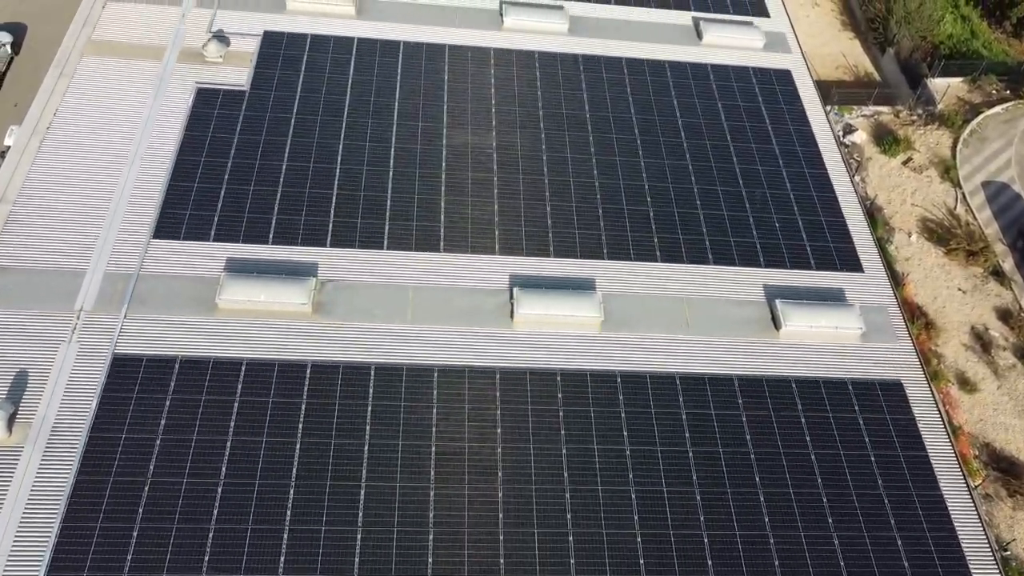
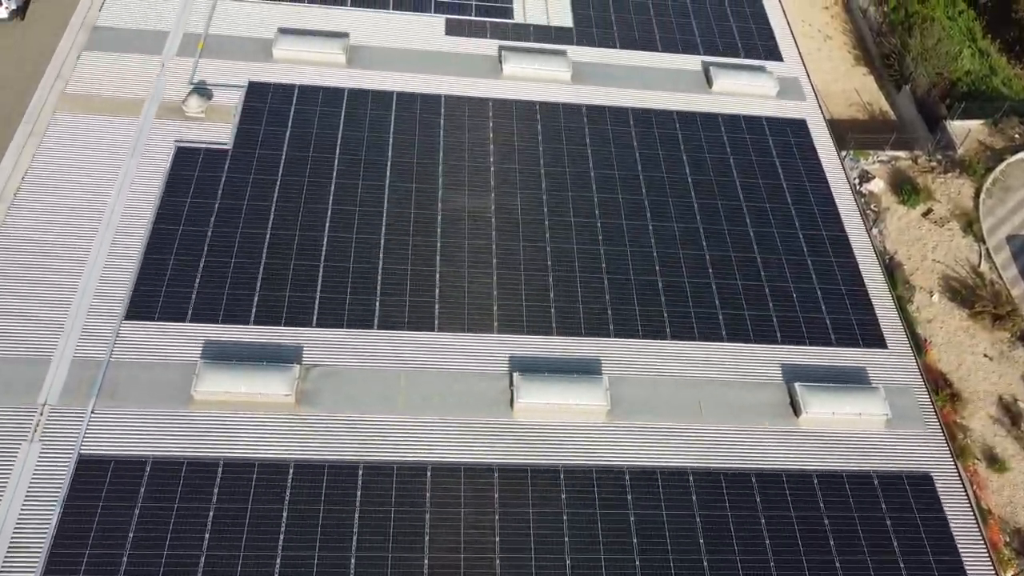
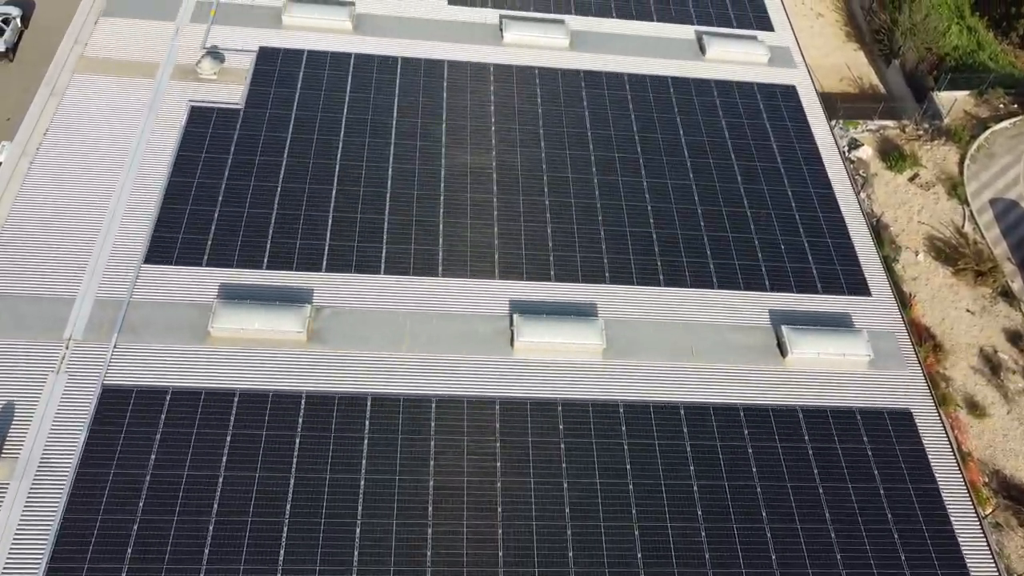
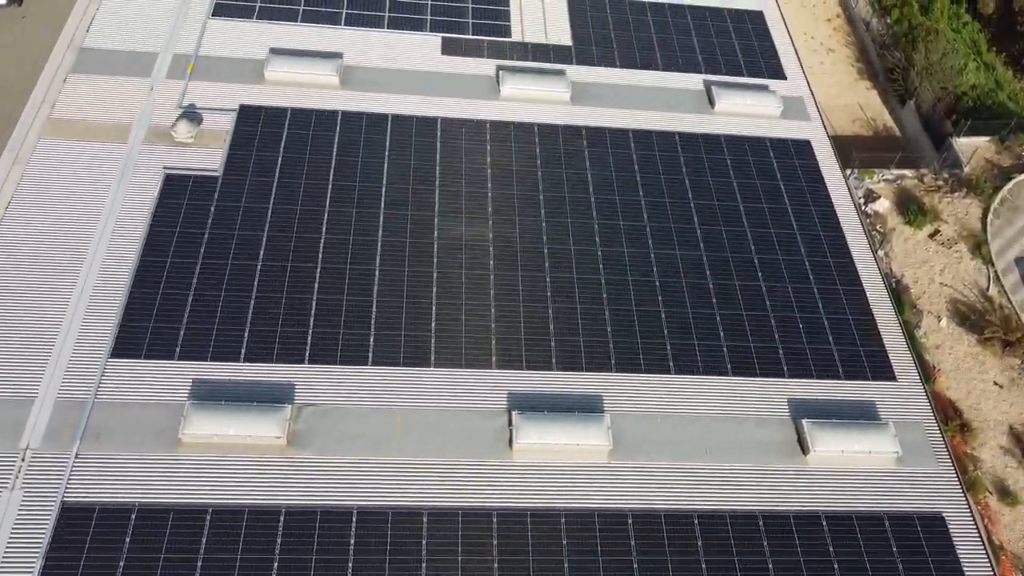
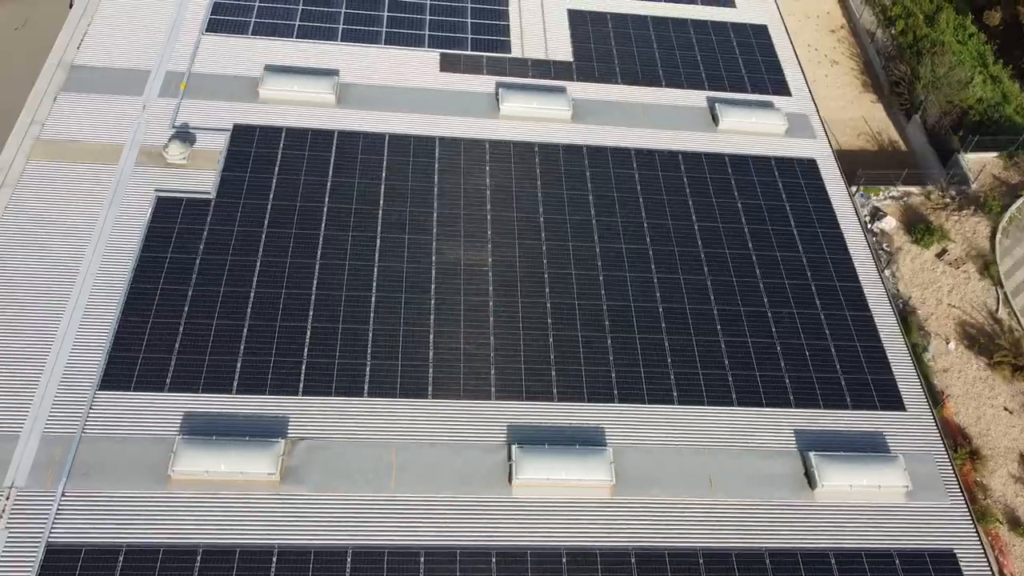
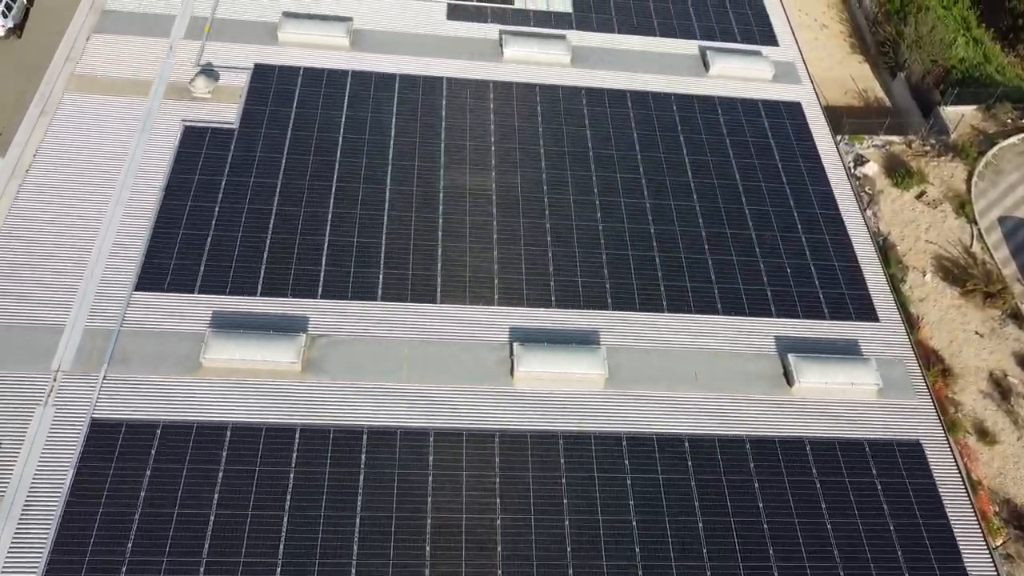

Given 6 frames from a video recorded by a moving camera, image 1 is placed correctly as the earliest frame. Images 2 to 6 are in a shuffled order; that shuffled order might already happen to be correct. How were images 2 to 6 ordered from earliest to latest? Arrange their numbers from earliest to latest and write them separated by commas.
3, 6, 2, 4, 5
